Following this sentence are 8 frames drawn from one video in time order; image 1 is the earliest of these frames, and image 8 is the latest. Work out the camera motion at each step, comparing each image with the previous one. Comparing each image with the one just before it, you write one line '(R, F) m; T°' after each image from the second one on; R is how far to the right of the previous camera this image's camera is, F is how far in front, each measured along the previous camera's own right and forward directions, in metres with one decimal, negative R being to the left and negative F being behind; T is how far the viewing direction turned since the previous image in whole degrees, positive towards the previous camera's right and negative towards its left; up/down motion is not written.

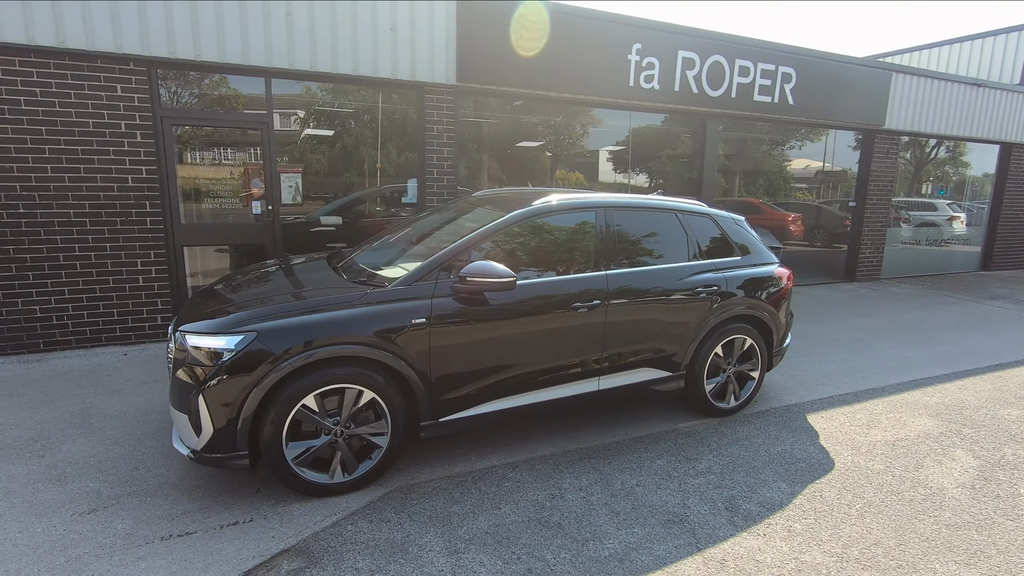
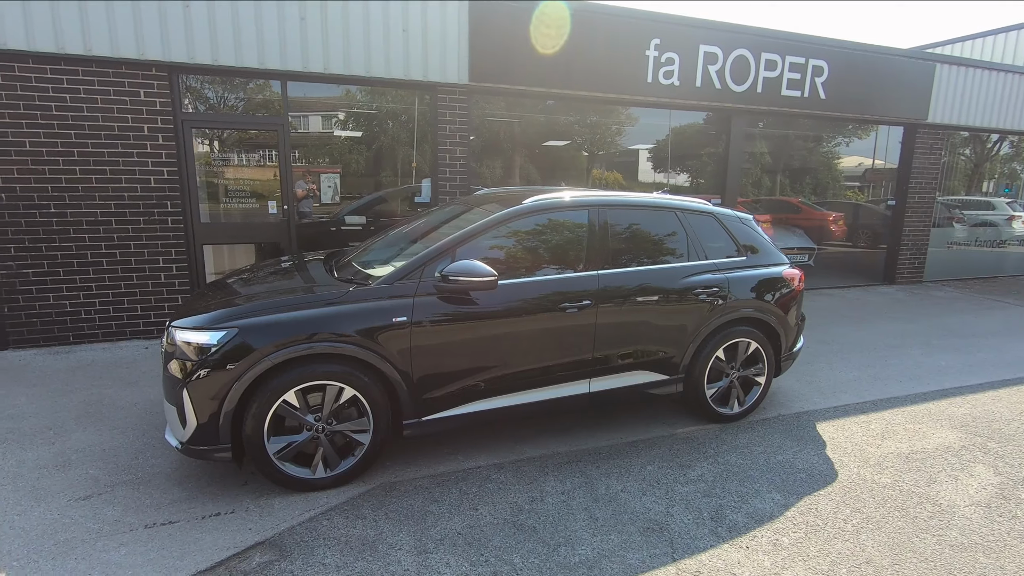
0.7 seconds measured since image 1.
(+0.3, 0.0) m; -4°
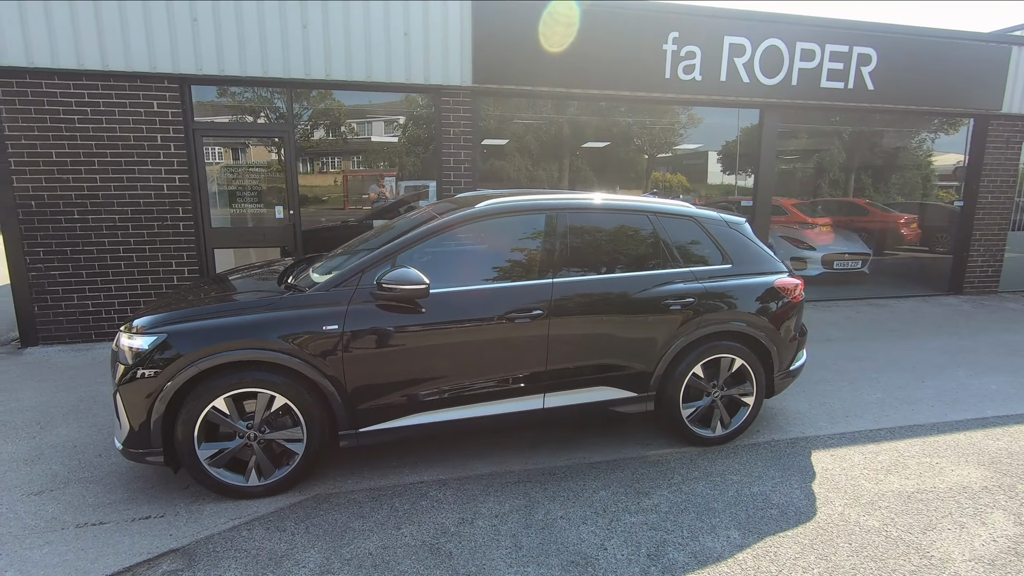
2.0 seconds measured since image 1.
(+0.7, +0.2) m; -7°
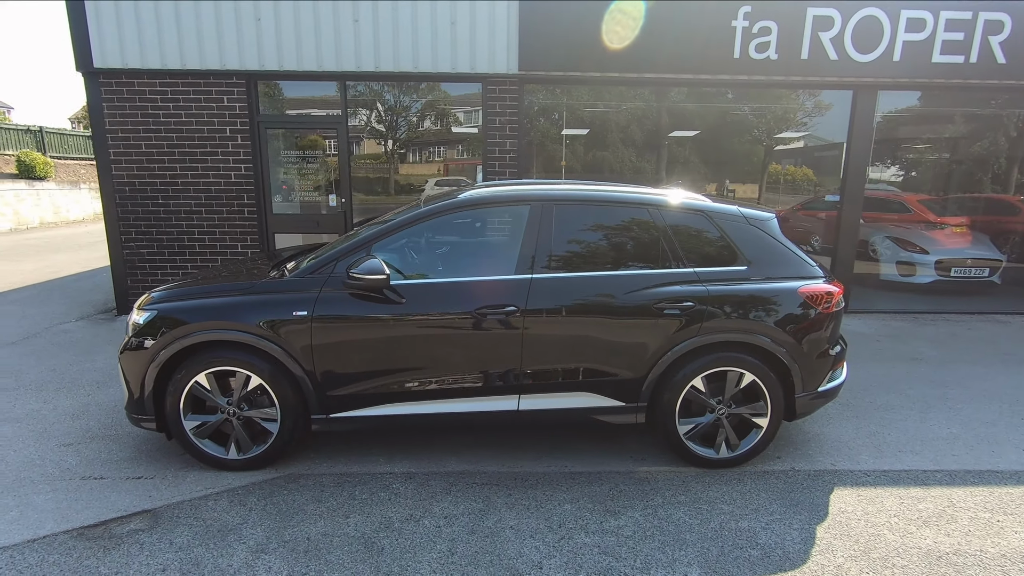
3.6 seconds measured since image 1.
(+0.7, +0.2) m; -11°
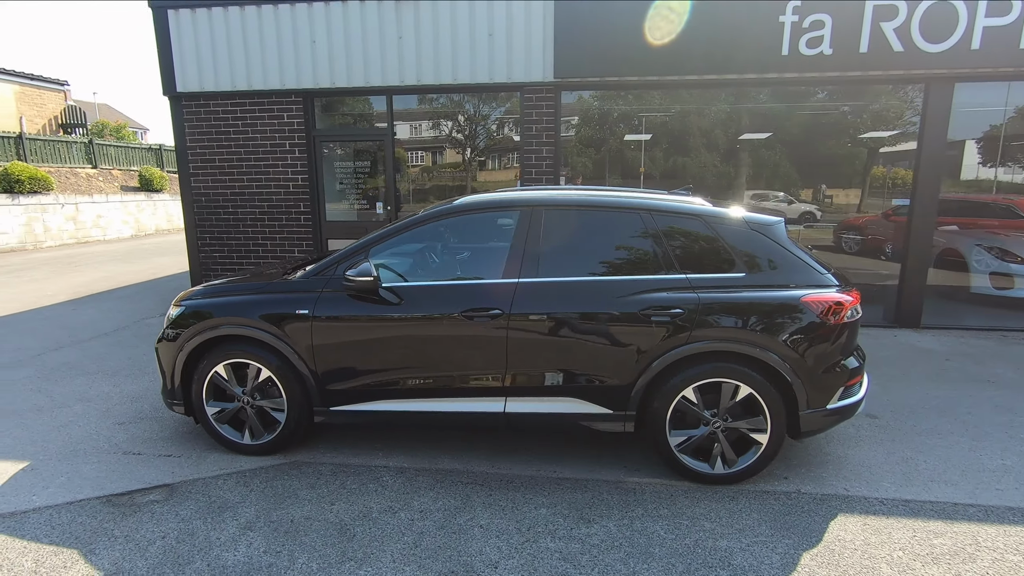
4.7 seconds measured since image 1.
(+0.6, 0.0) m; -9°
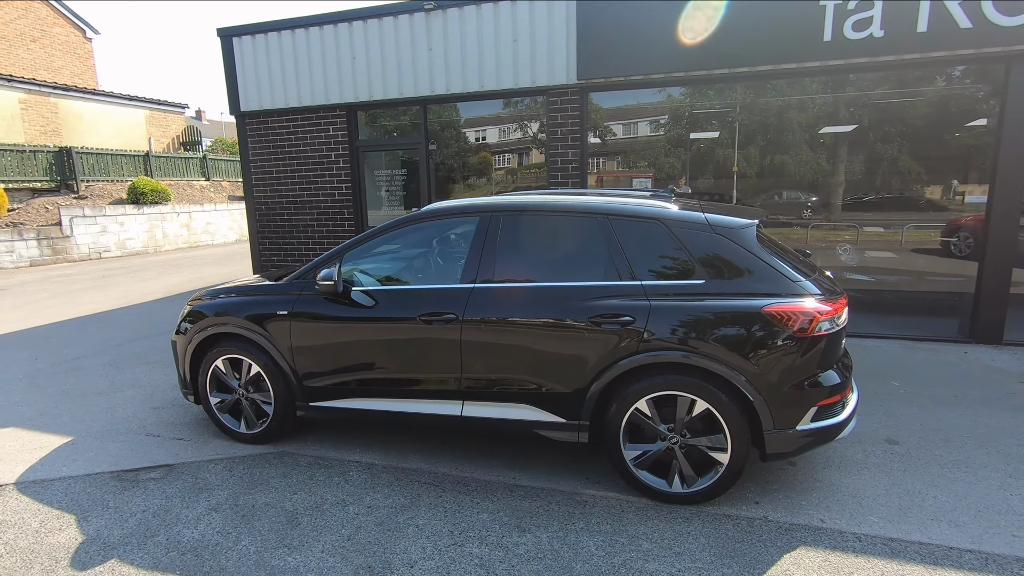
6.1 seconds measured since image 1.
(+0.8, +0.1) m; -10°
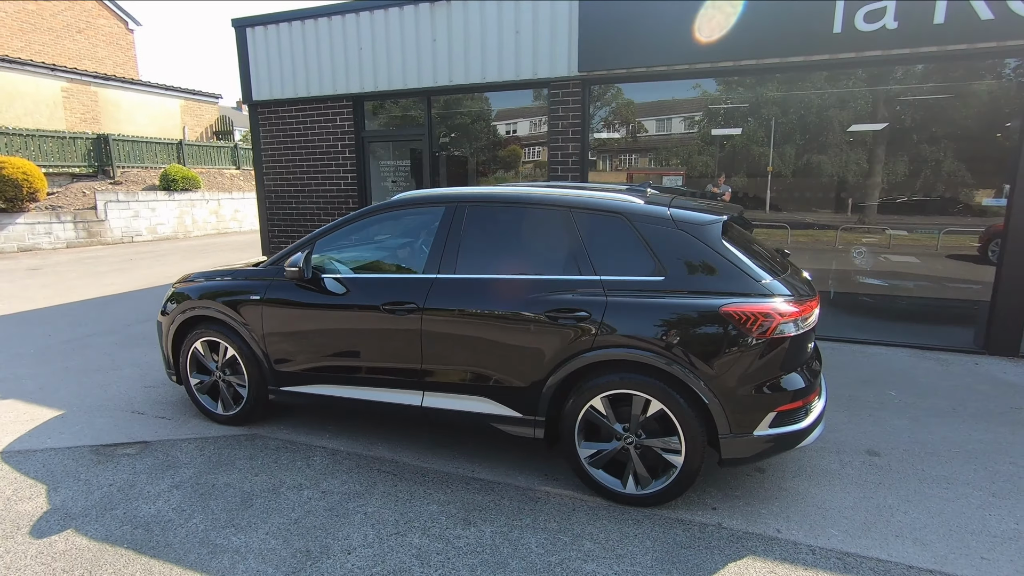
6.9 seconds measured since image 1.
(+0.4, 0.0) m; -3°
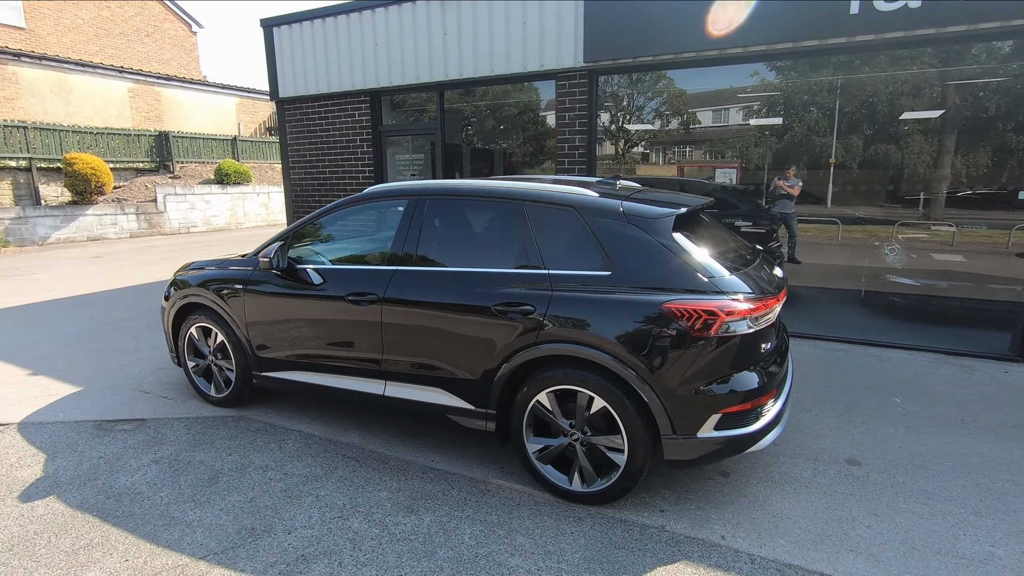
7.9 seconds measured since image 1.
(+0.6, 0.0) m; -6°
